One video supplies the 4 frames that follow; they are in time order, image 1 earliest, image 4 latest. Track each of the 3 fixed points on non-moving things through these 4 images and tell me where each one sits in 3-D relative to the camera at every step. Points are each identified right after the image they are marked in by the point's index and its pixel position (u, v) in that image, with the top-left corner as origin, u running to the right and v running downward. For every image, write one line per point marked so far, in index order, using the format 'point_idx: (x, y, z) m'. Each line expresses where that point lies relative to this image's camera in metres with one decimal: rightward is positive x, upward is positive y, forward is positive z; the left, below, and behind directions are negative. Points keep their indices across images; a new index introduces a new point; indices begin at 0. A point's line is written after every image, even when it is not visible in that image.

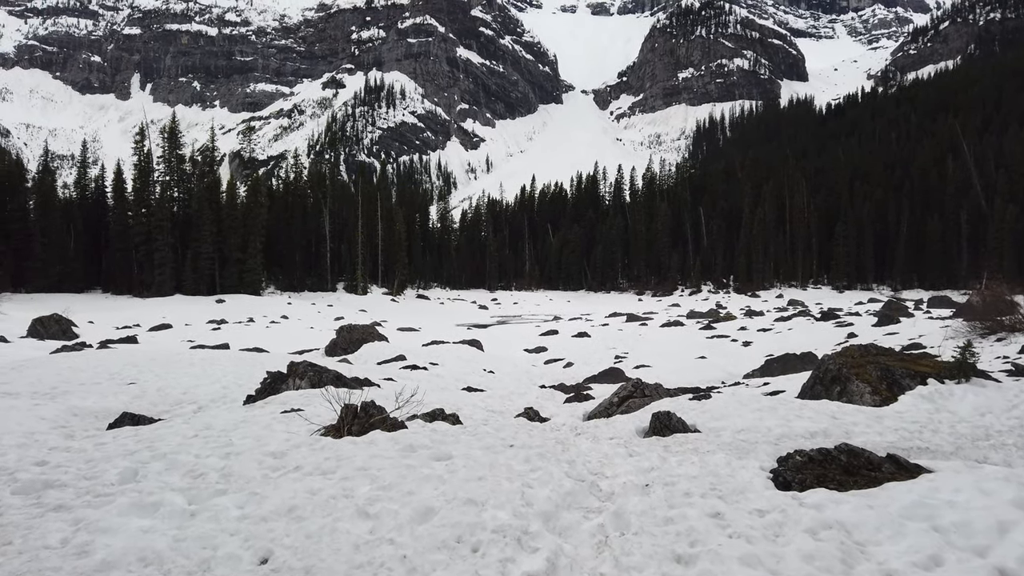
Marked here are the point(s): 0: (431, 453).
0: (-0.7, -1.4, +6.5) m
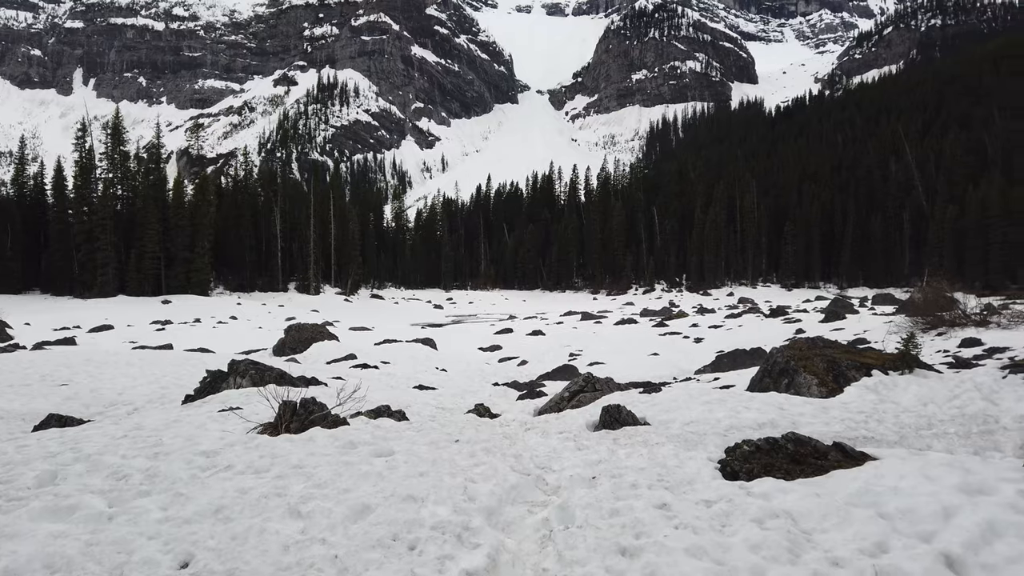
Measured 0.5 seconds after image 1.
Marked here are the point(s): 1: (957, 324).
0: (-1.2, -1.3, +6.2) m
1: (+10.2, -0.8, +17.6) m
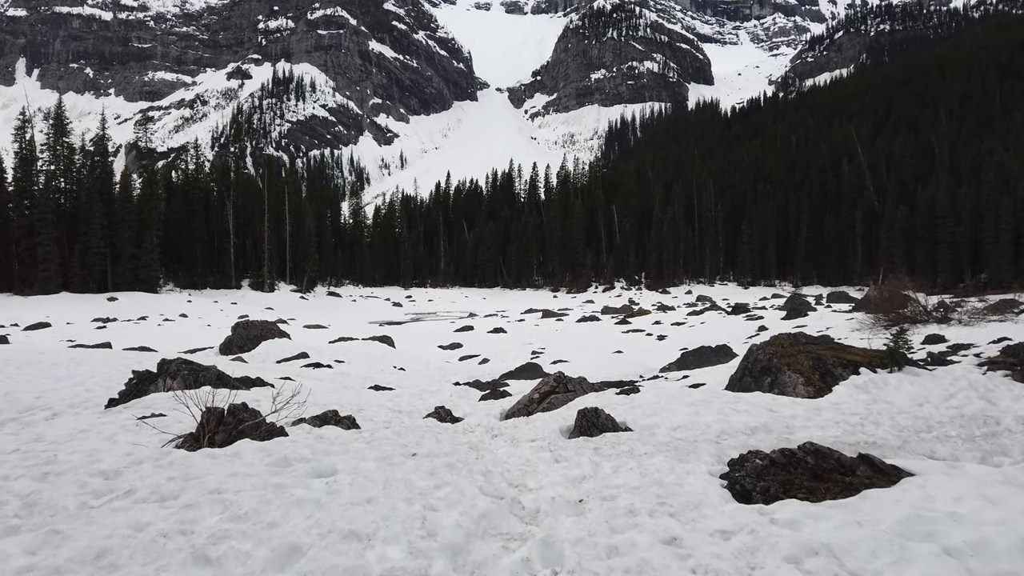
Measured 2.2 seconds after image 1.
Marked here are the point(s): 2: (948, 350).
0: (-1.4, -1.2, +5.2) m
1: (+9.4, -0.7, +17.1) m
2: (+8.1, -1.2, +13.9) m
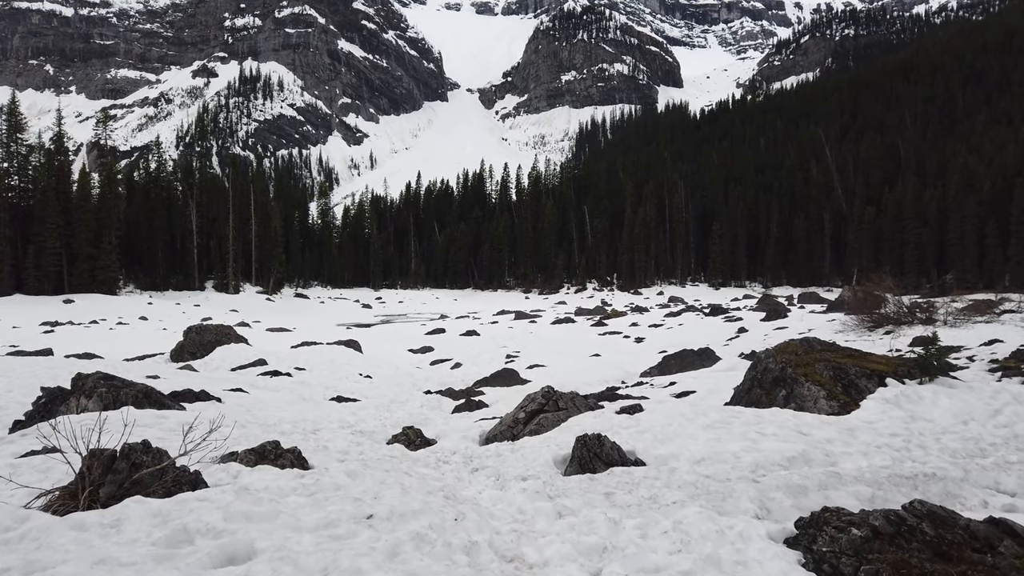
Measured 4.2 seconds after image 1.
0: (-1.4, -1.2, +3.6) m
1: (+8.9, -0.7, +16.0) m
2: (+7.8, -1.1, +12.7) m
